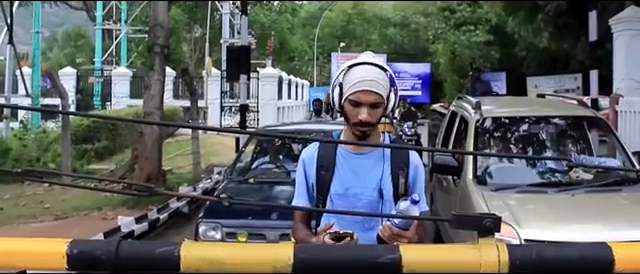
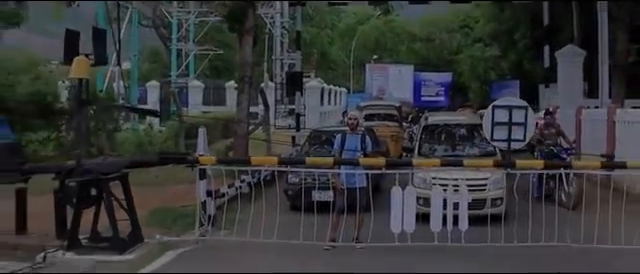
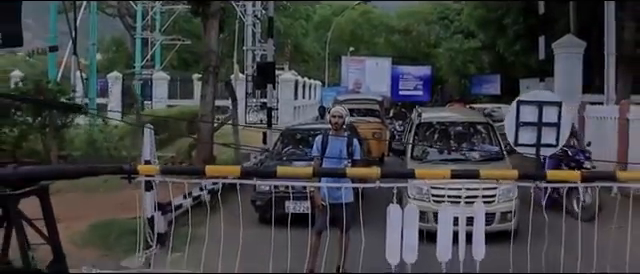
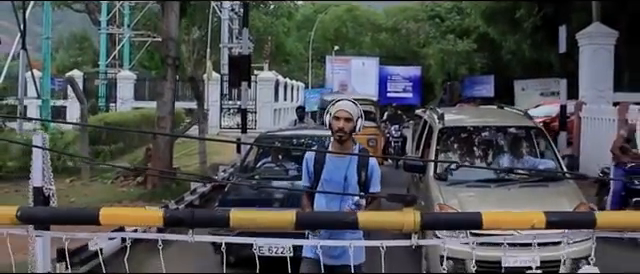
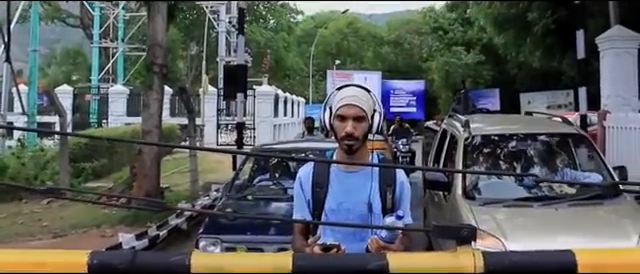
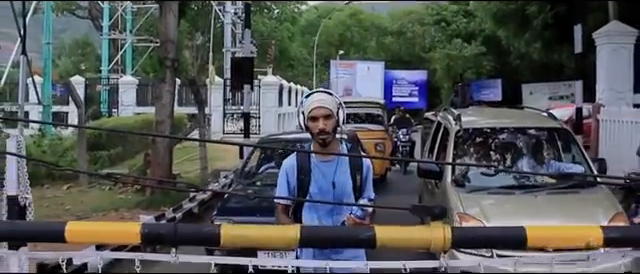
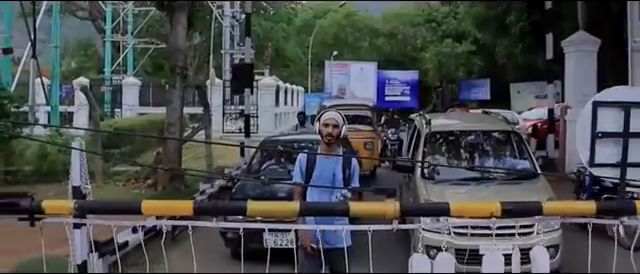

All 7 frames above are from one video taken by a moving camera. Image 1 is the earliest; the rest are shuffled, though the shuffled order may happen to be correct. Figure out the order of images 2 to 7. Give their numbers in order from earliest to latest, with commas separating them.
5, 6, 4, 7, 3, 2
